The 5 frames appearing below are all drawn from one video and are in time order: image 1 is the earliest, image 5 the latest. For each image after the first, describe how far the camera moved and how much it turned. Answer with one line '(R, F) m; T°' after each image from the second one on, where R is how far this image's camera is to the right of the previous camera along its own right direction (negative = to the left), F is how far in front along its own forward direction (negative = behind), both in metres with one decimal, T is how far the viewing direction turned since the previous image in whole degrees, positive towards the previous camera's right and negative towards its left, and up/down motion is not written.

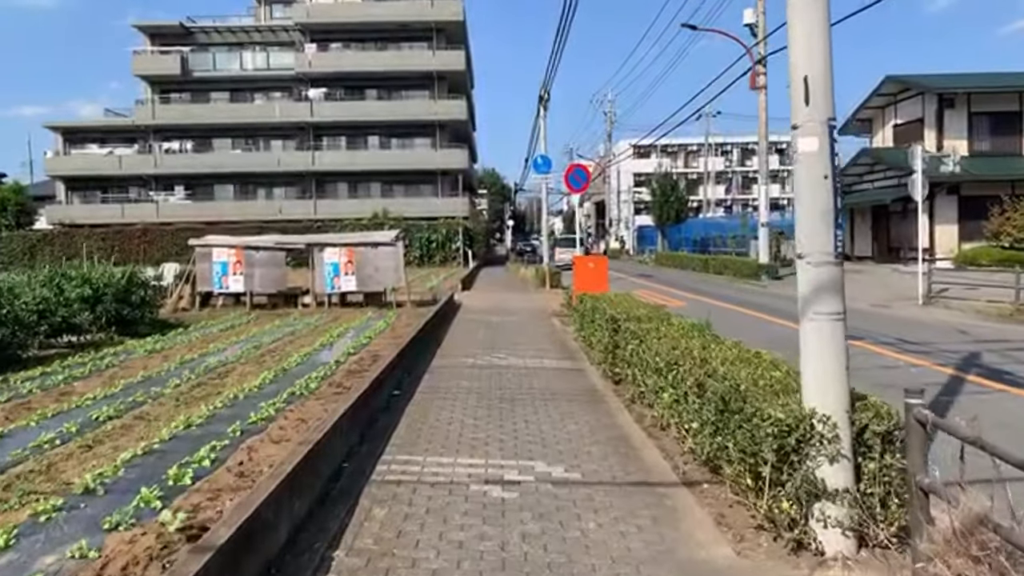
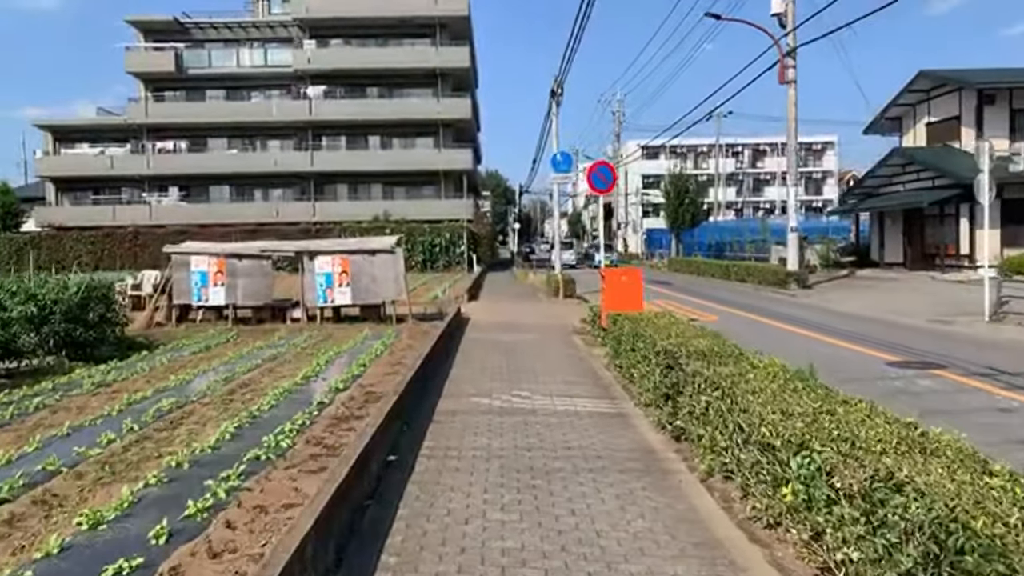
(-0.3, +2.1) m; 0°
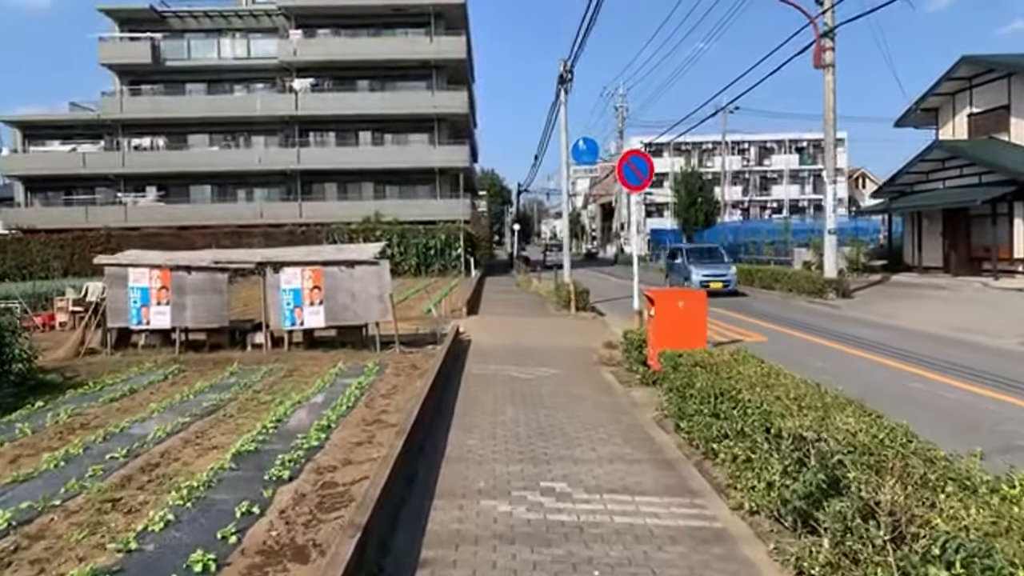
(-0.3, +3.1) m; 0°
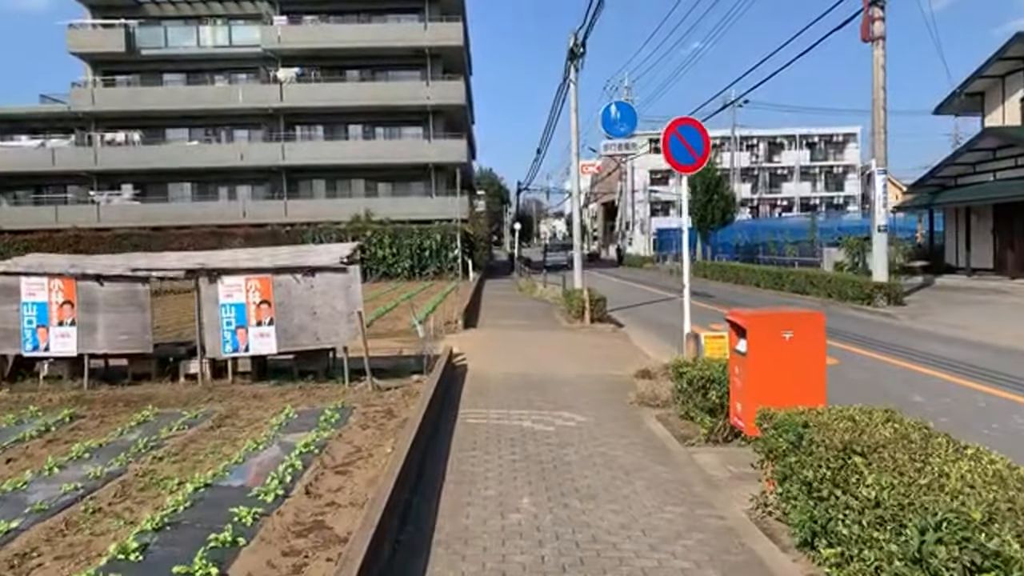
(-0.1, +3.2) m; 0°
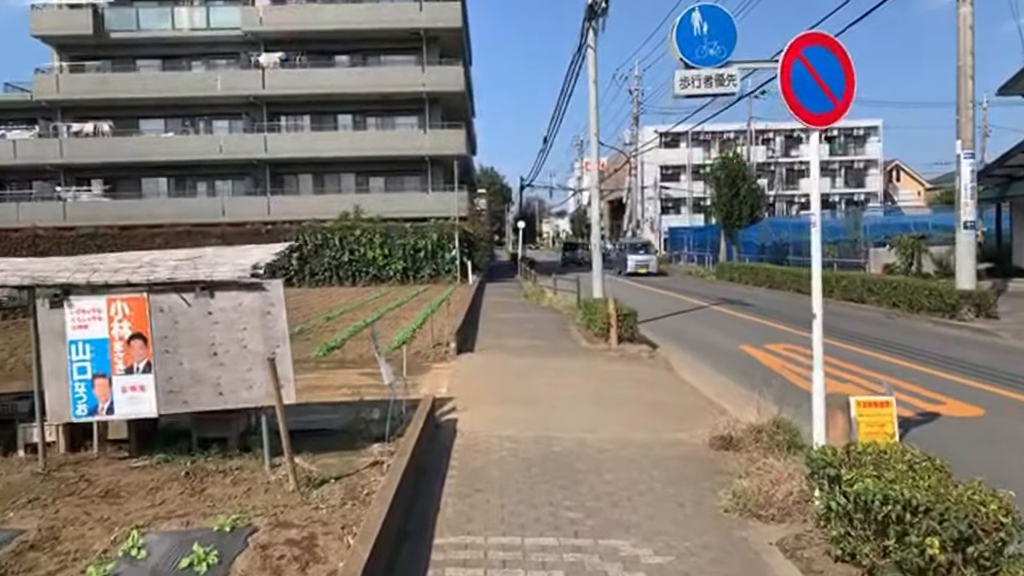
(-0.1, +3.9) m; 0°
